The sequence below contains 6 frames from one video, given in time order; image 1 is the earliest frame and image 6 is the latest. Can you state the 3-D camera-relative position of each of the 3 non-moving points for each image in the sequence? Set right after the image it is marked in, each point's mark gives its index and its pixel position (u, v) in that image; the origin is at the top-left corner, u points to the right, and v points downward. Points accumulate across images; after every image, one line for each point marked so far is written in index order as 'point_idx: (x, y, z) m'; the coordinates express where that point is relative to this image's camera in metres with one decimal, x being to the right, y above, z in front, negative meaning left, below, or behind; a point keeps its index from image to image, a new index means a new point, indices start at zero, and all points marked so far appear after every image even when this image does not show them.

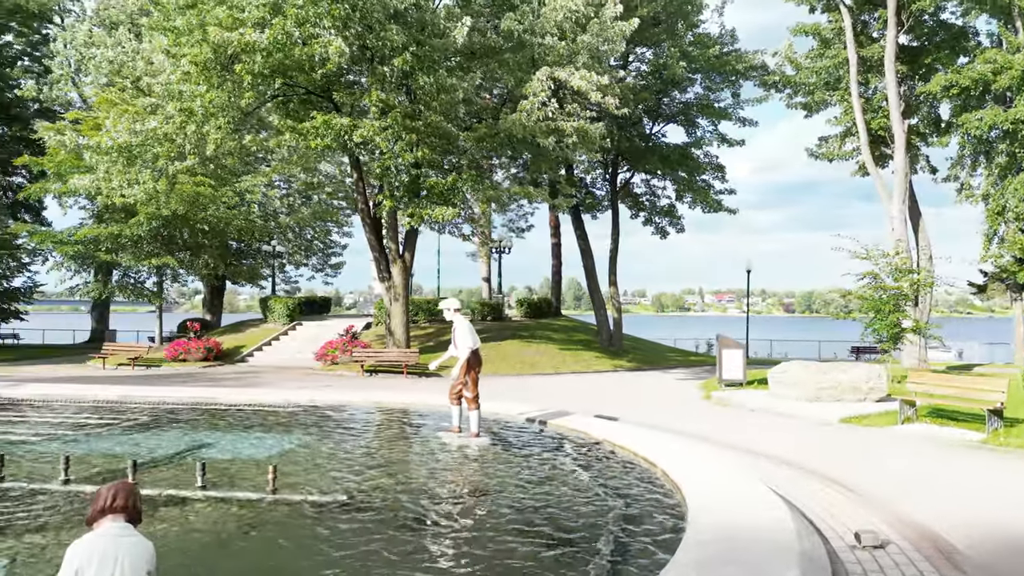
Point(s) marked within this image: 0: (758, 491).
0: (+3.0, -2.4, +8.8) m
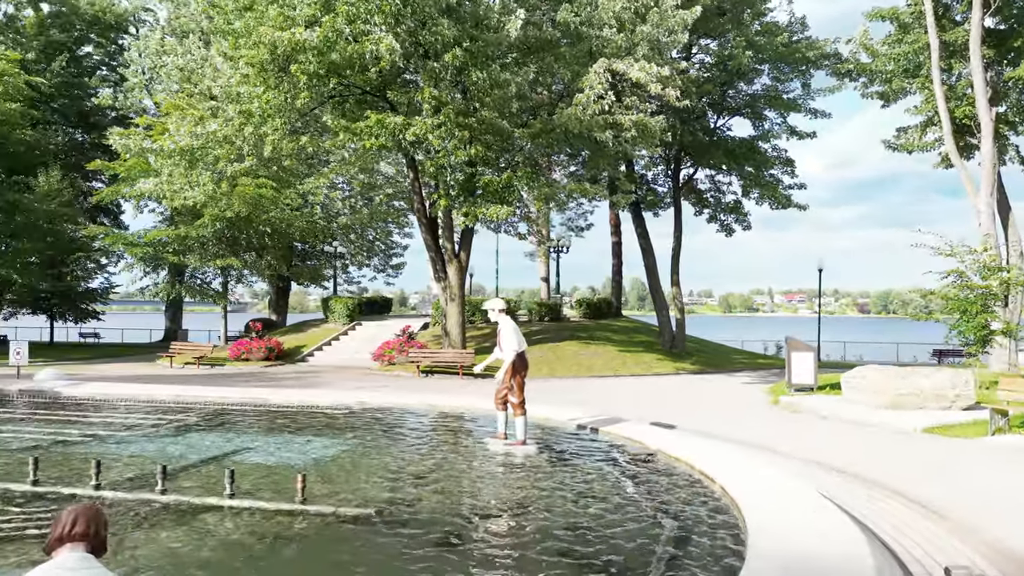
0: (+3.4, -2.4, +7.9) m
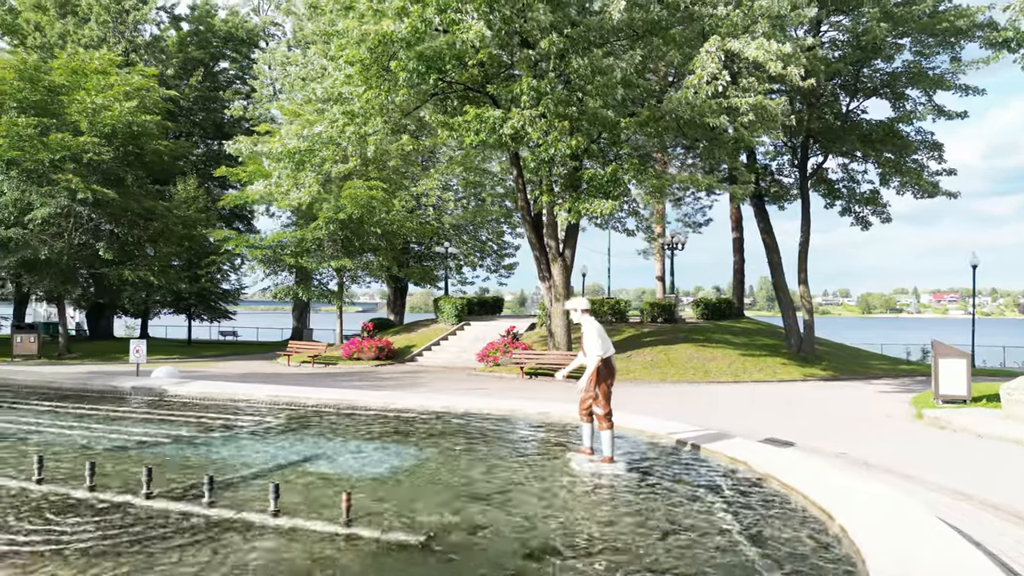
0: (+4.0, -2.4, +6.2) m
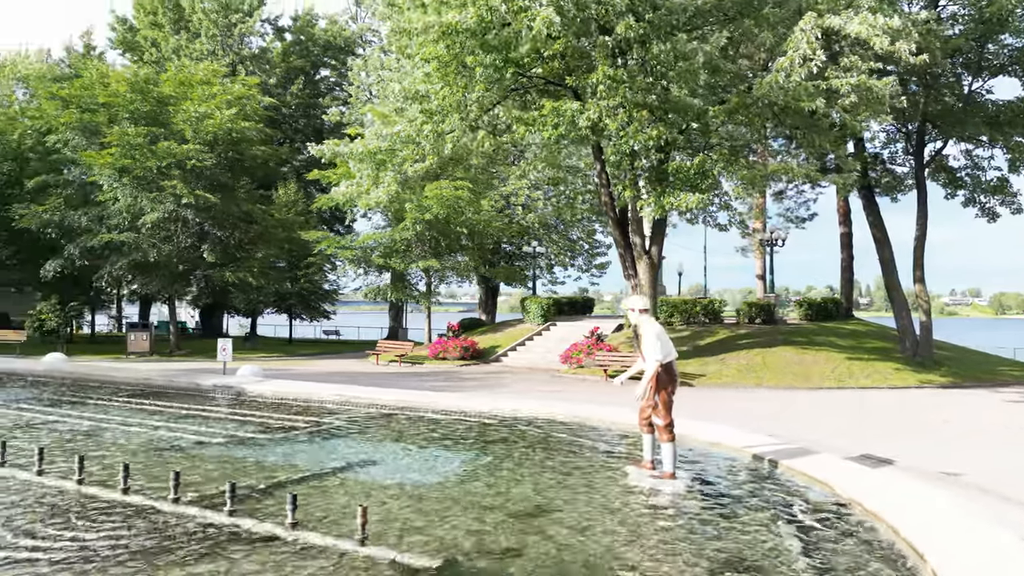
0: (+4.1, -2.3, +4.8) m
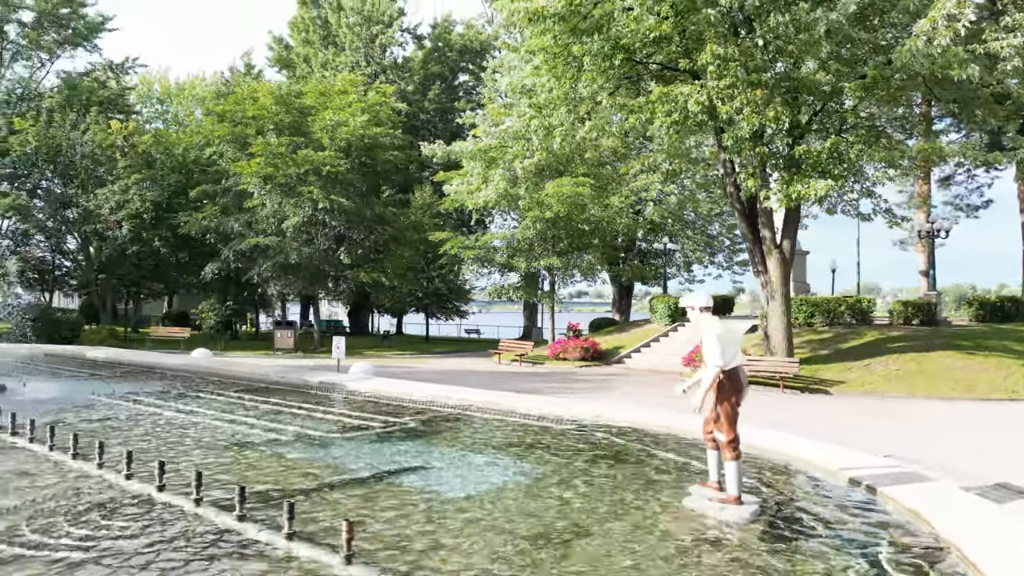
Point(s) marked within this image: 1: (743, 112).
0: (+3.6, -2.3, +3.2) m
1: (+6.1, +4.6, +19.2) m
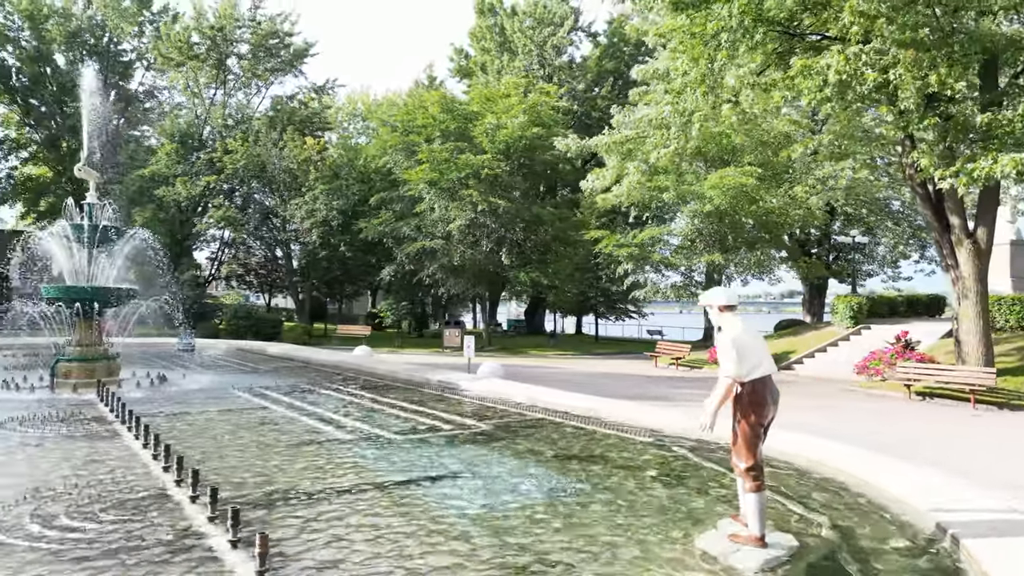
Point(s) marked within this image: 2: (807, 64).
0: (+2.1, -2.2, +1.6) m
1: (+8.7, +4.7, +16.4) m
2: (+7.1, +5.5, +17.9) m
